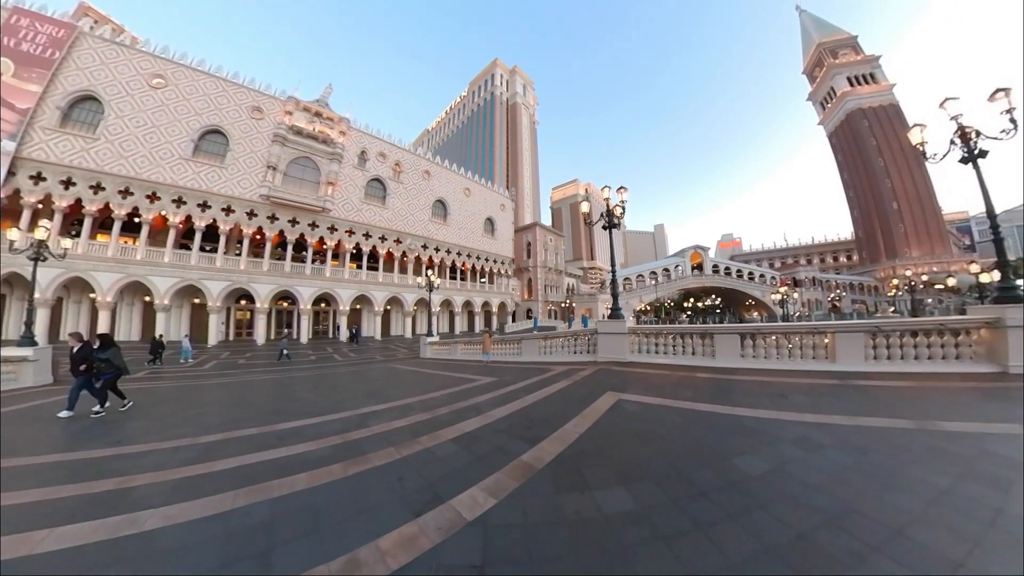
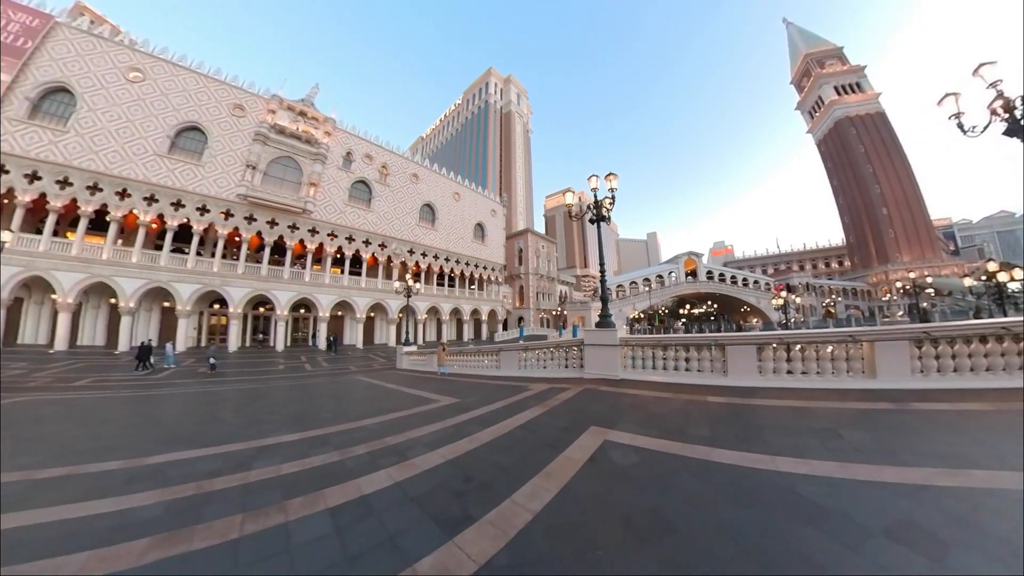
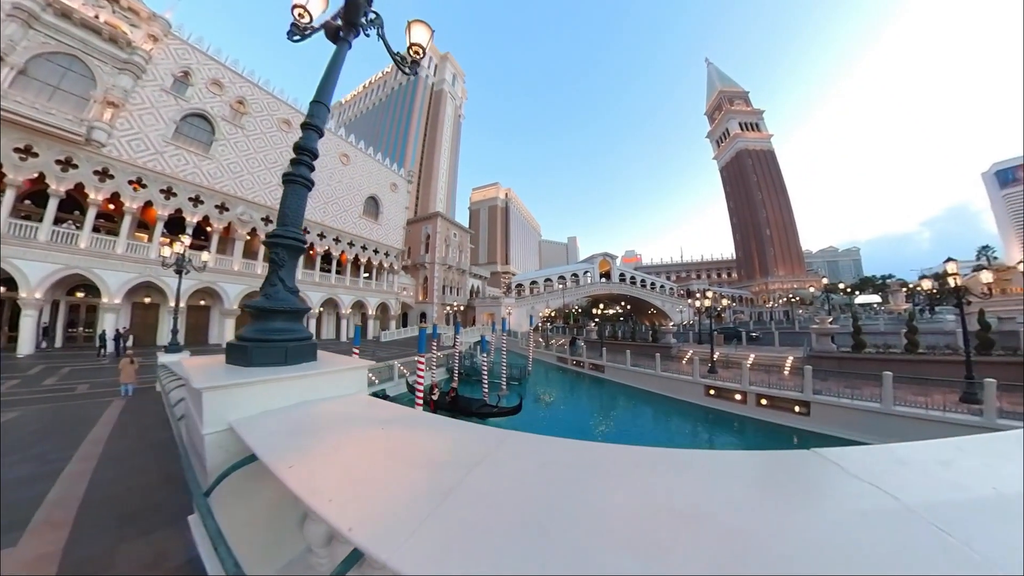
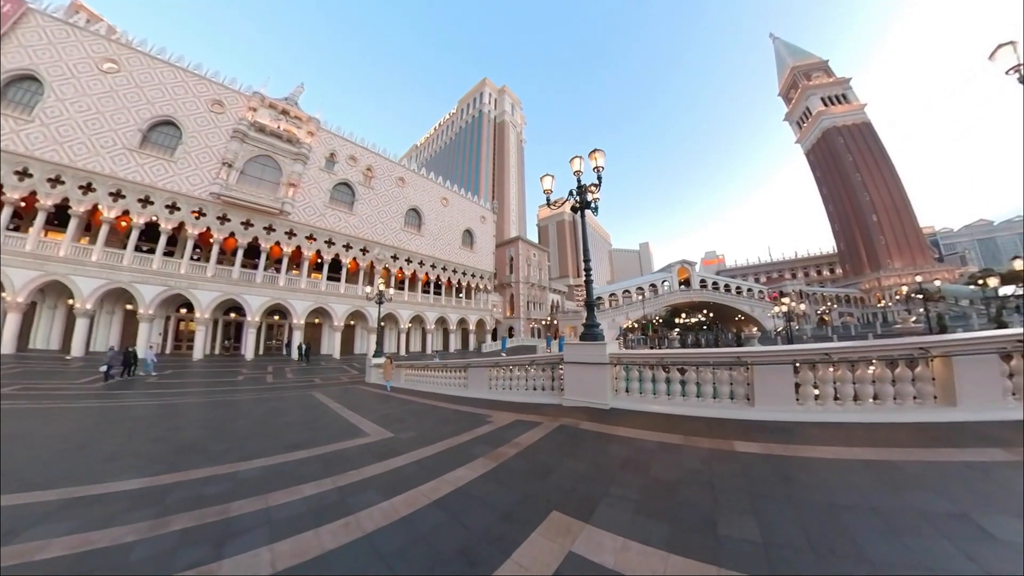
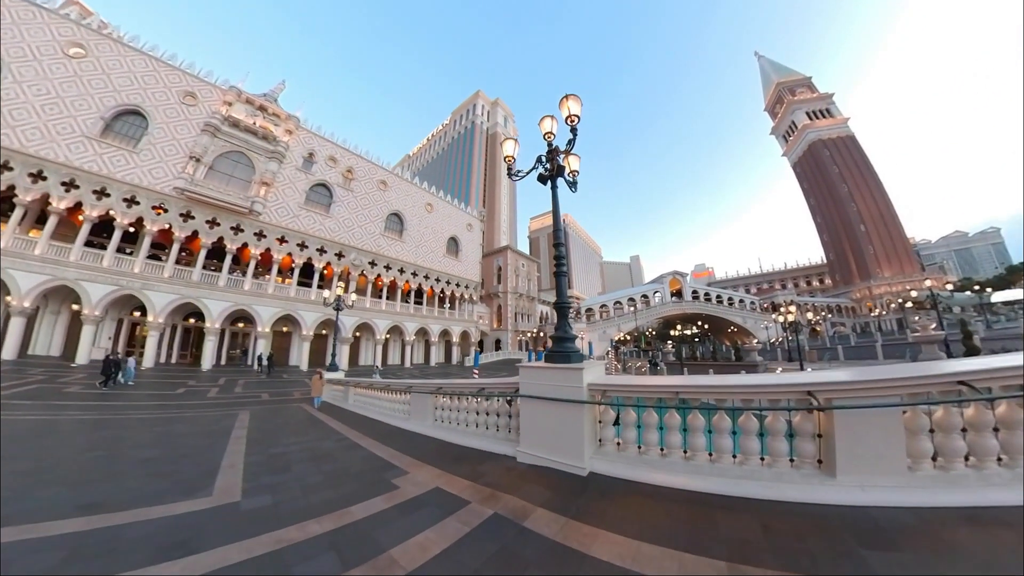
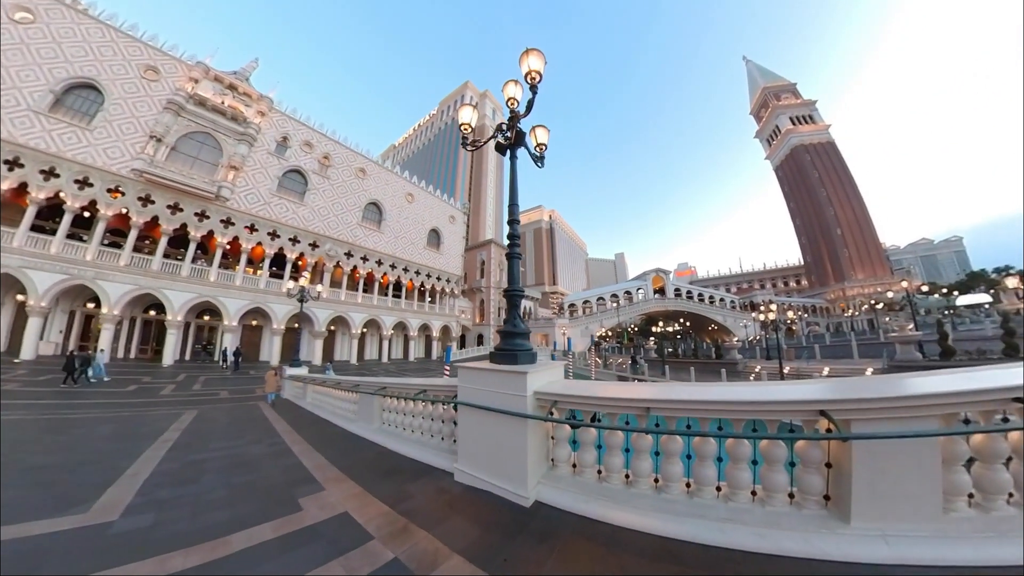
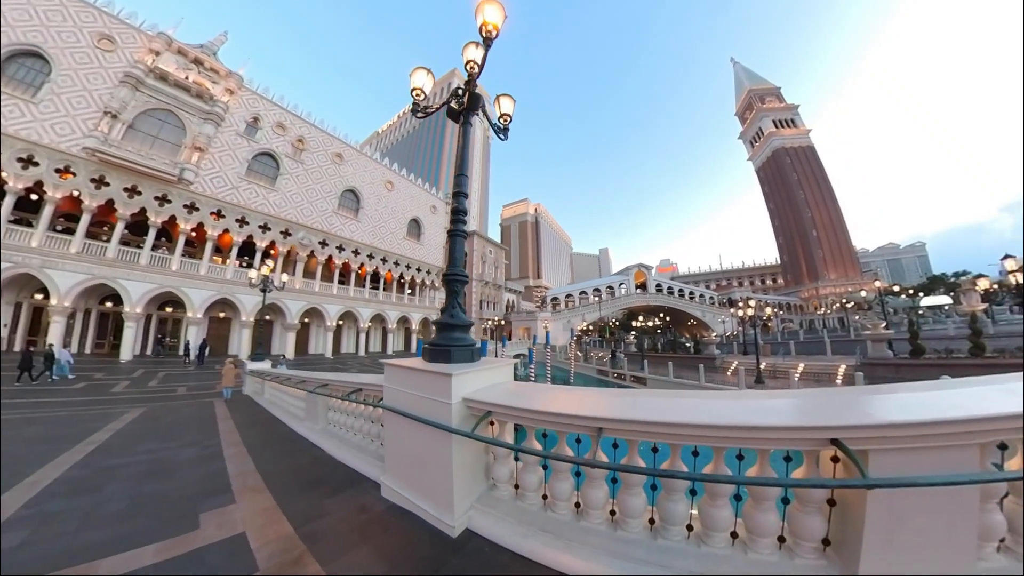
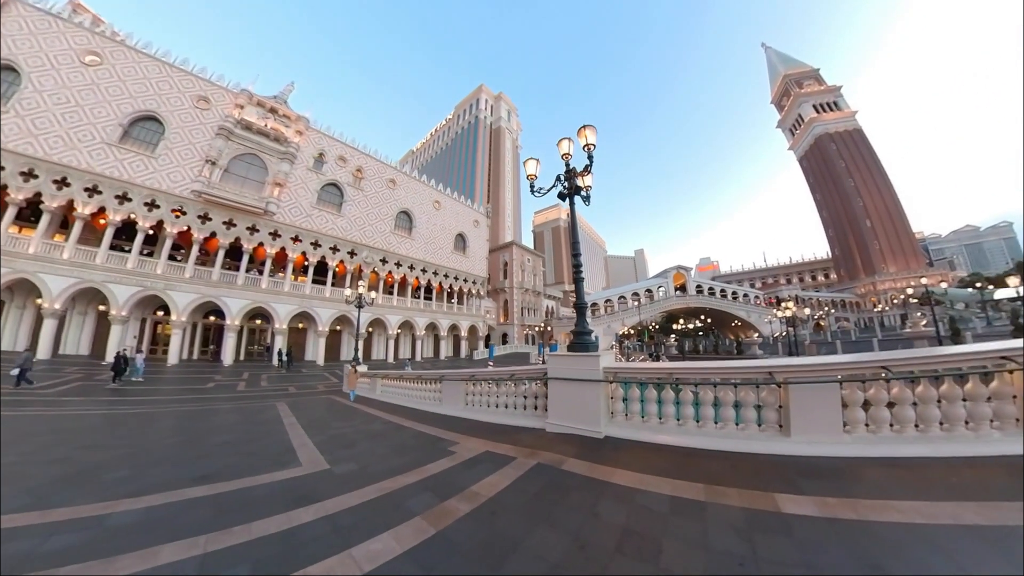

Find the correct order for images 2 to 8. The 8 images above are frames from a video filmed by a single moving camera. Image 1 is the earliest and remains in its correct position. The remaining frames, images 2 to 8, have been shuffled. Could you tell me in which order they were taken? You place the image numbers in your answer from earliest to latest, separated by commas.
2, 4, 8, 5, 6, 7, 3
